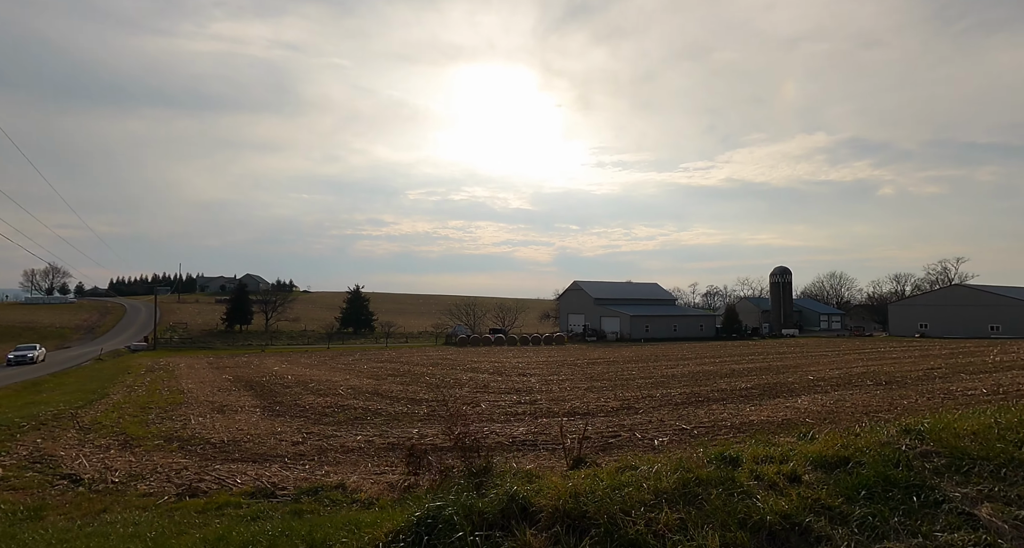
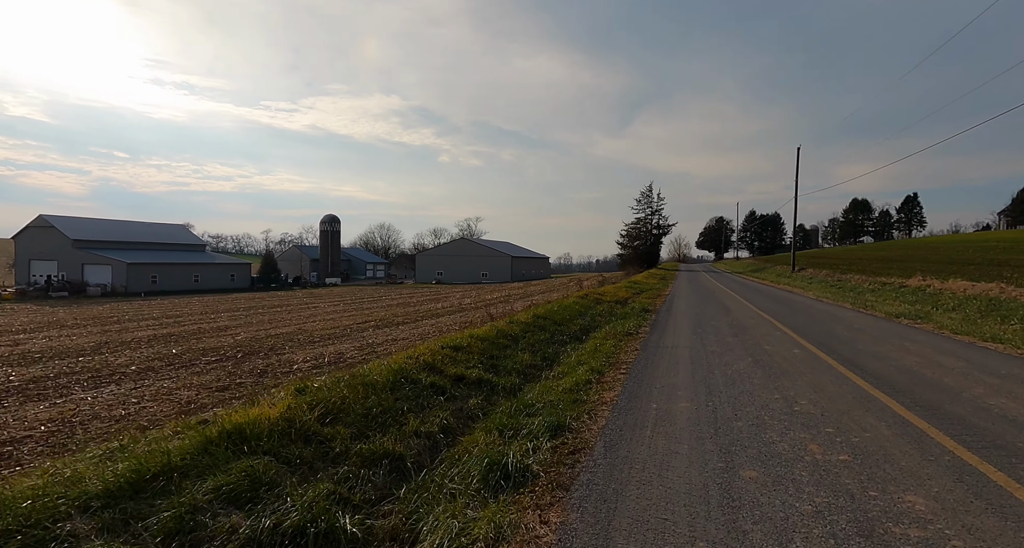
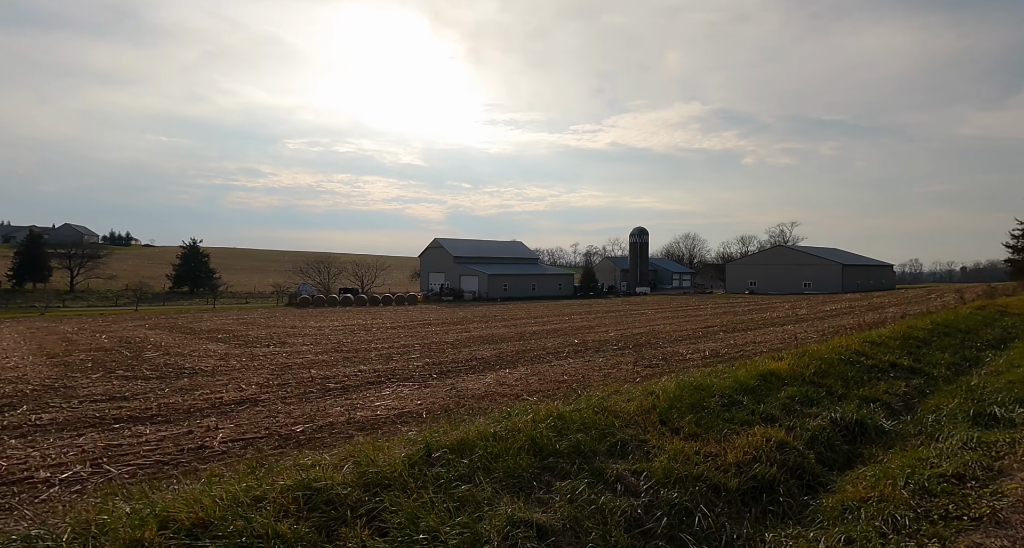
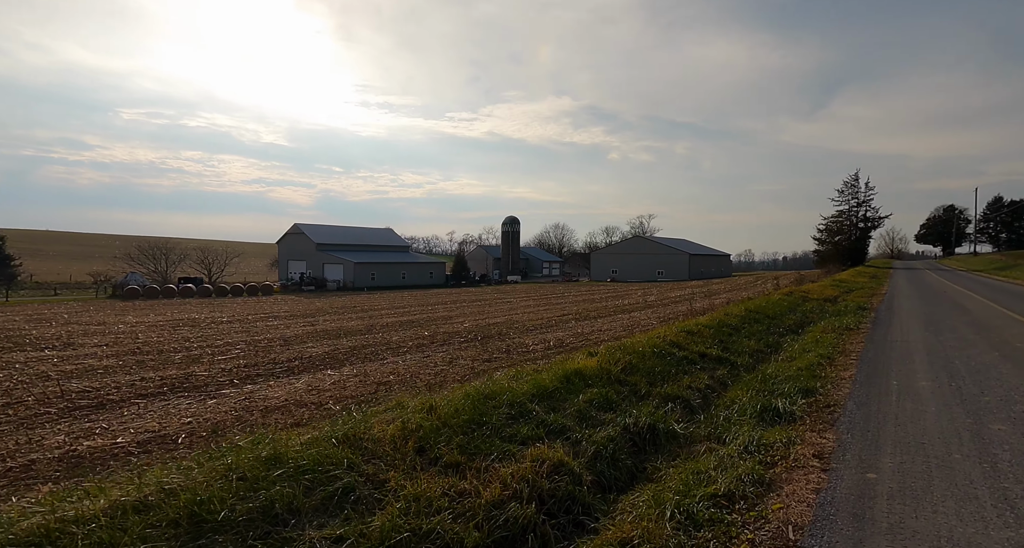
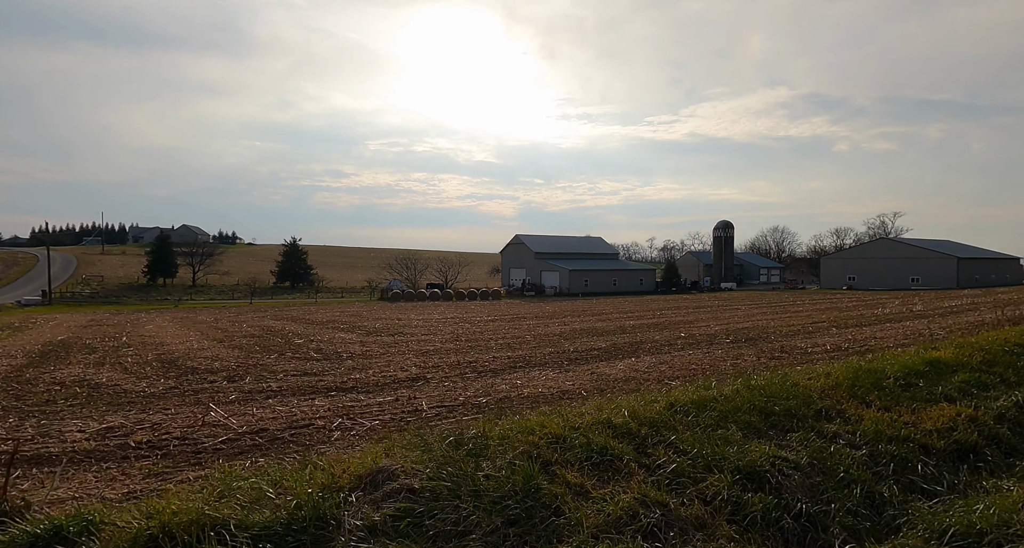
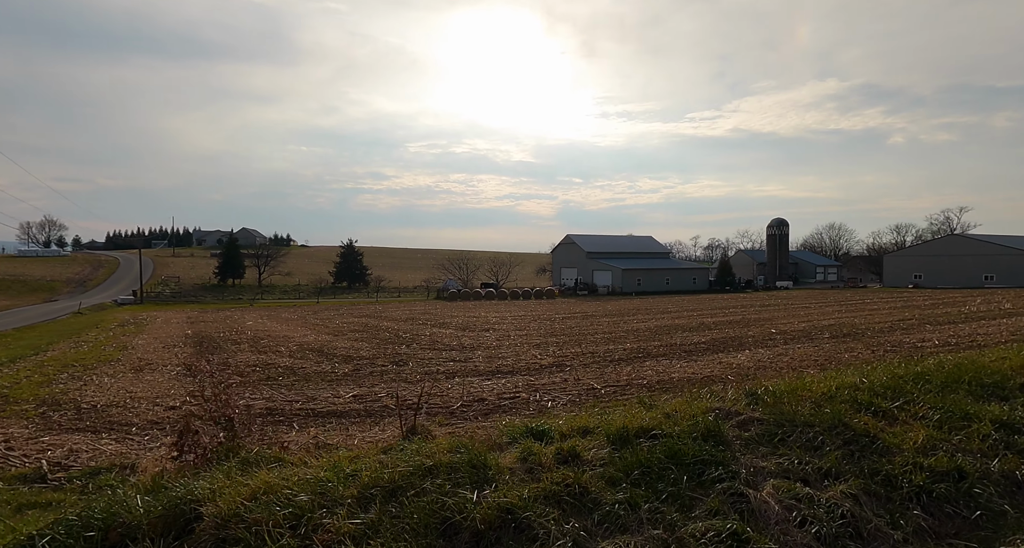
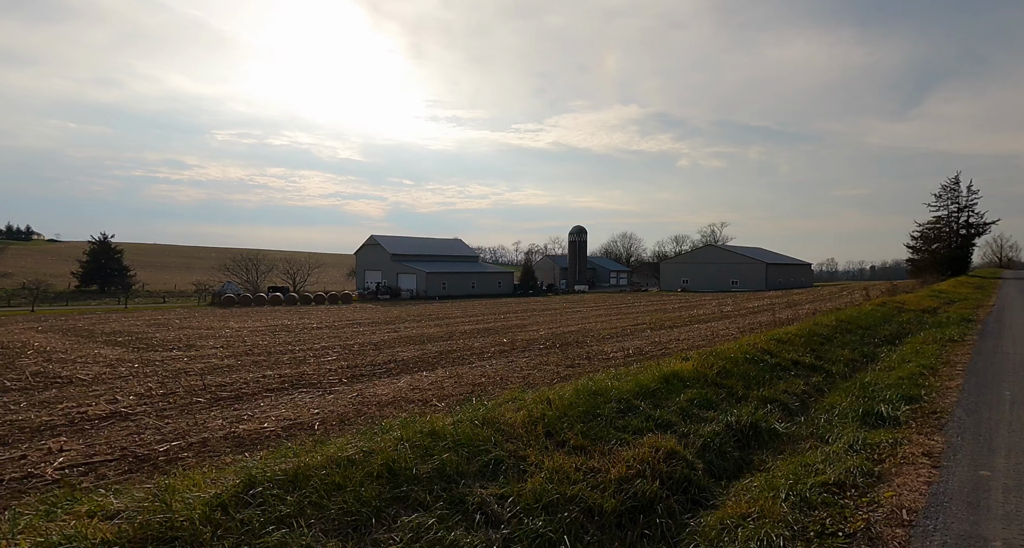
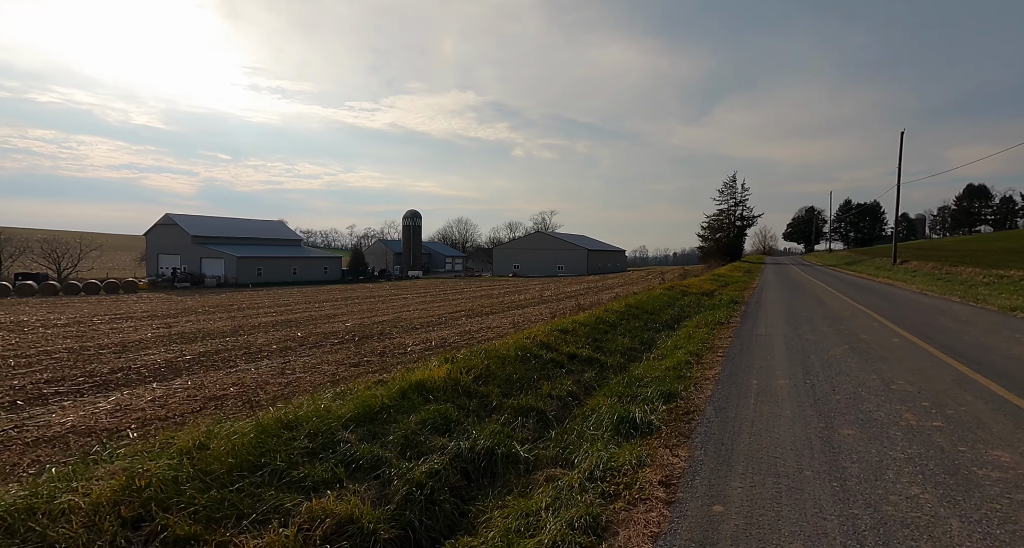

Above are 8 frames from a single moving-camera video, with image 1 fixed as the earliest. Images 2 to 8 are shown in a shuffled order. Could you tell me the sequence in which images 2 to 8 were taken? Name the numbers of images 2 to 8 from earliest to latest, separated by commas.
6, 5, 3, 7, 4, 8, 2
